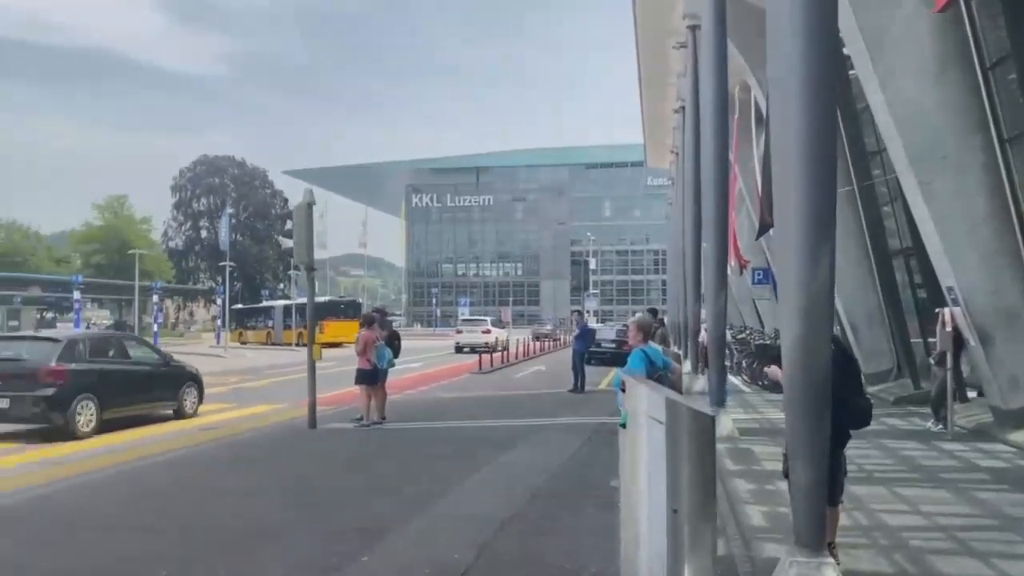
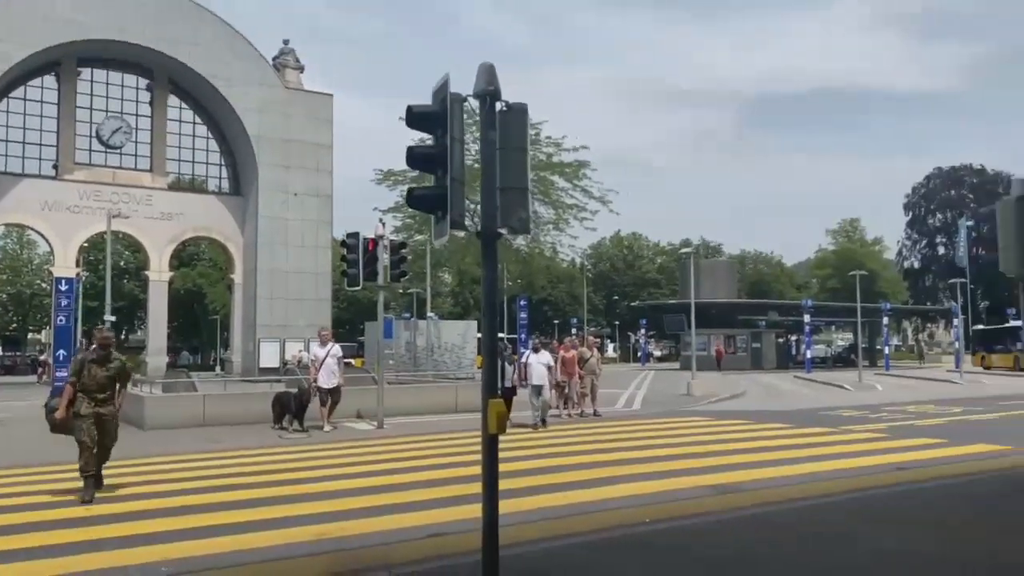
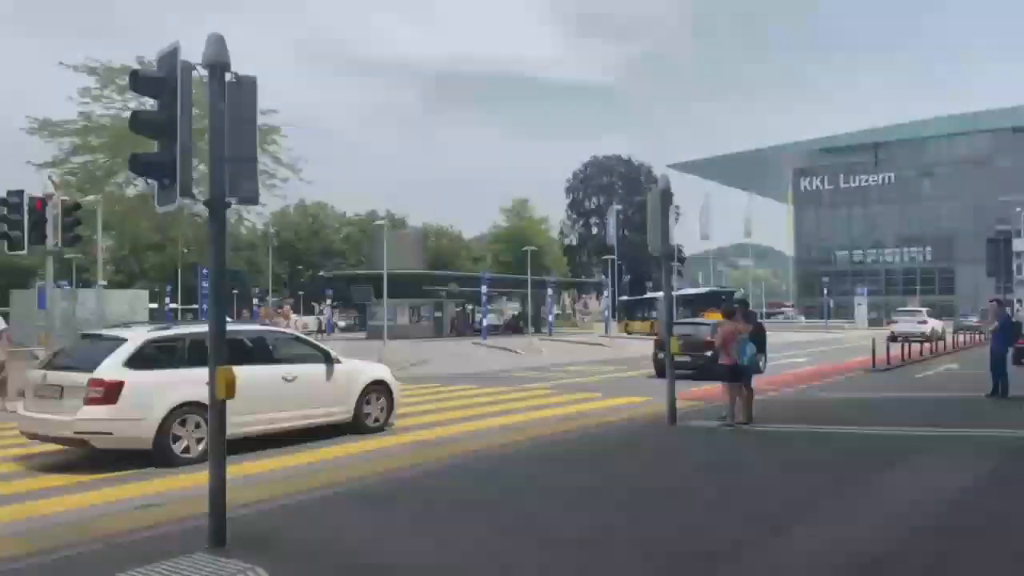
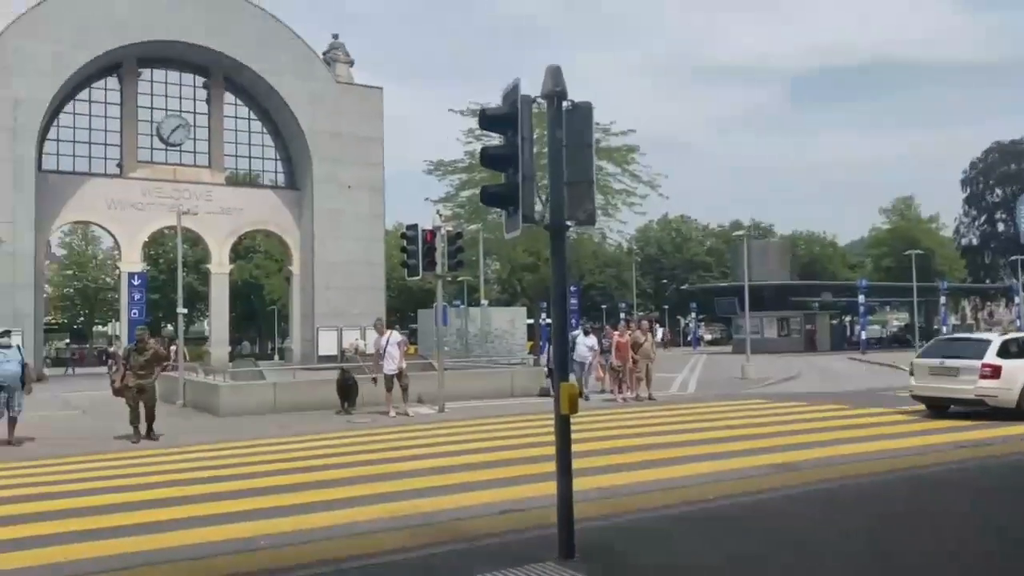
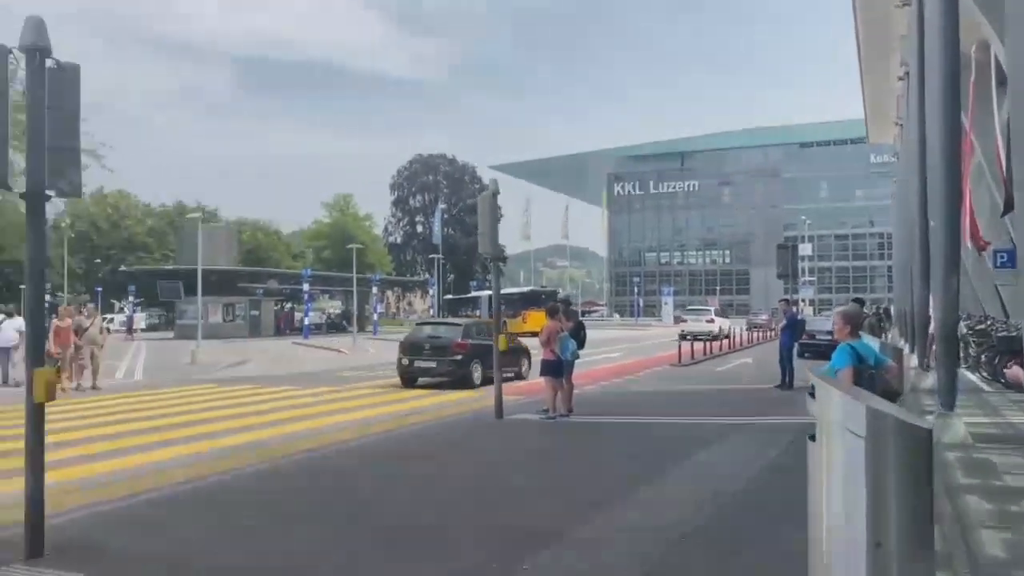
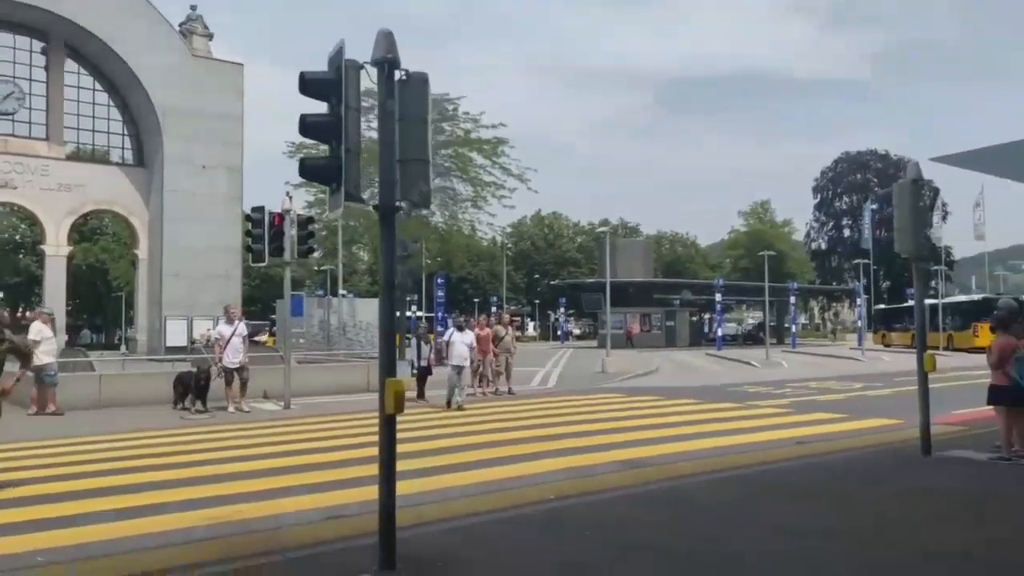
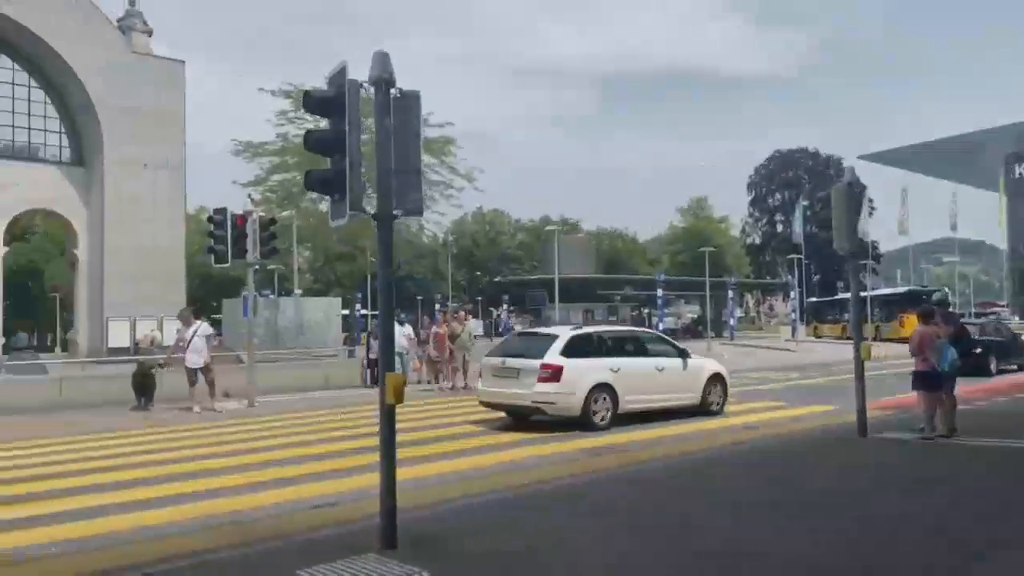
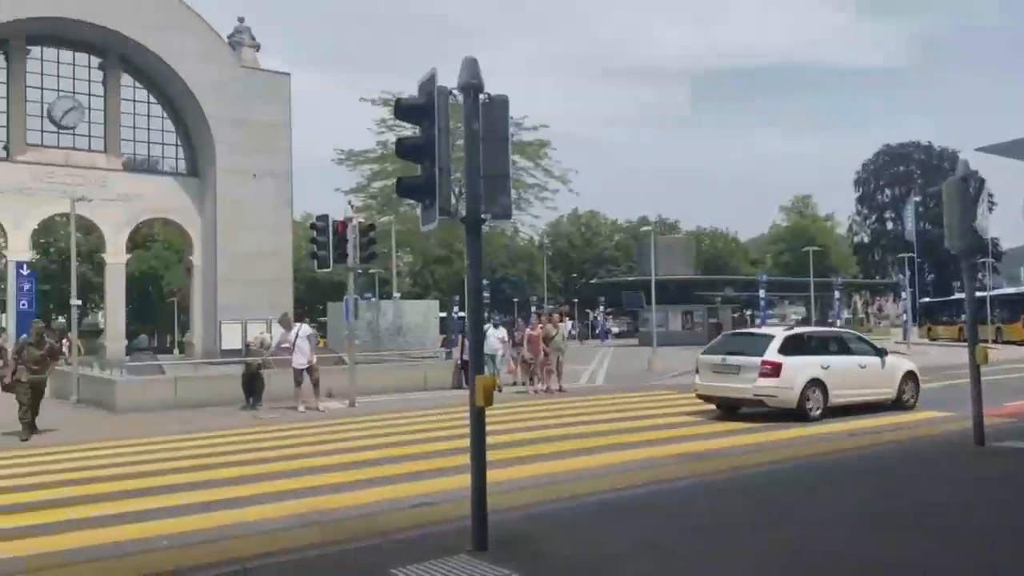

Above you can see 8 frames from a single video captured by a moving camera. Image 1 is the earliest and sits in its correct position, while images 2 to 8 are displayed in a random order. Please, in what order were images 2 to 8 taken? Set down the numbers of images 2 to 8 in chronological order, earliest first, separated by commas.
5, 3, 7, 8, 4, 2, 6
